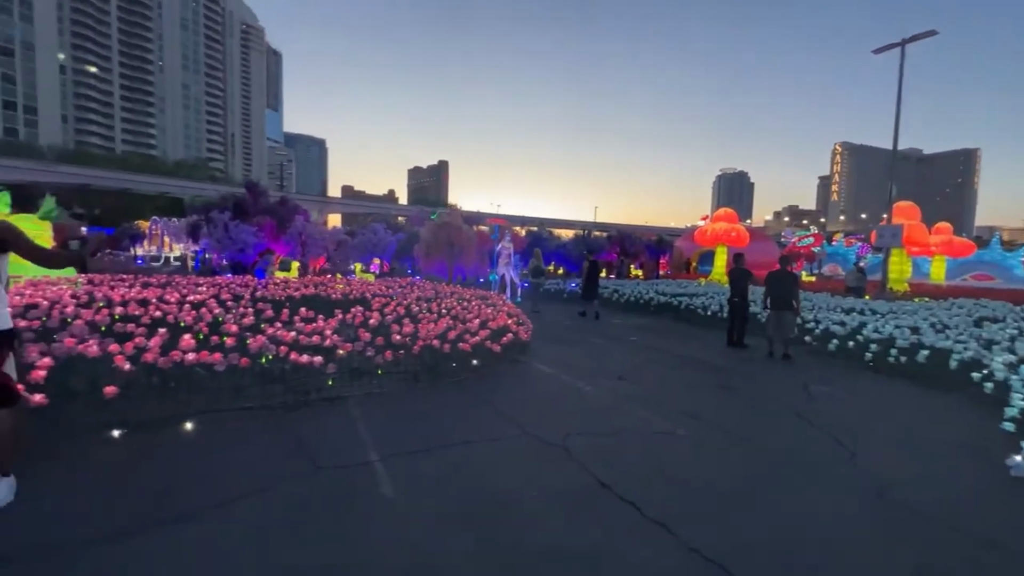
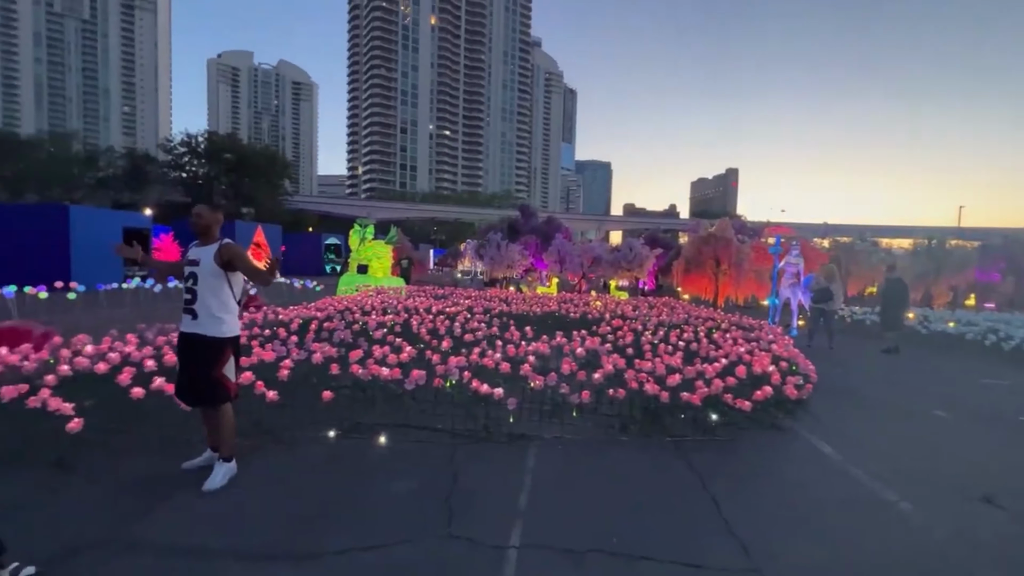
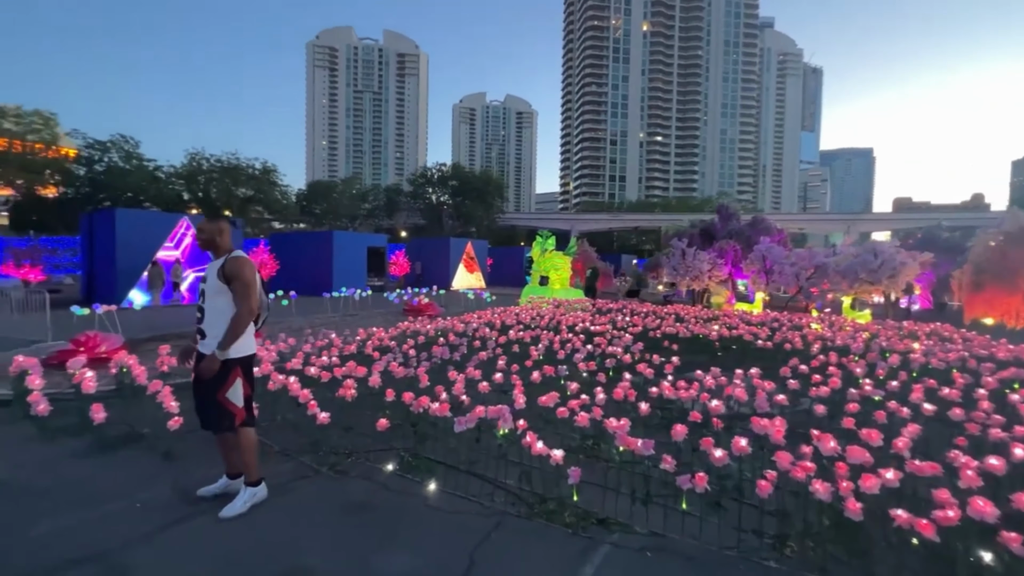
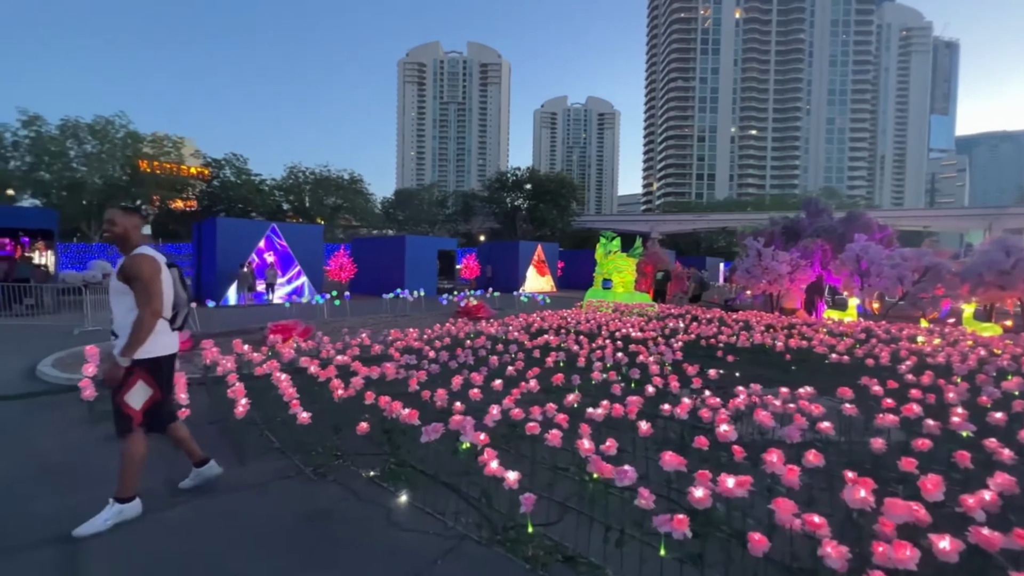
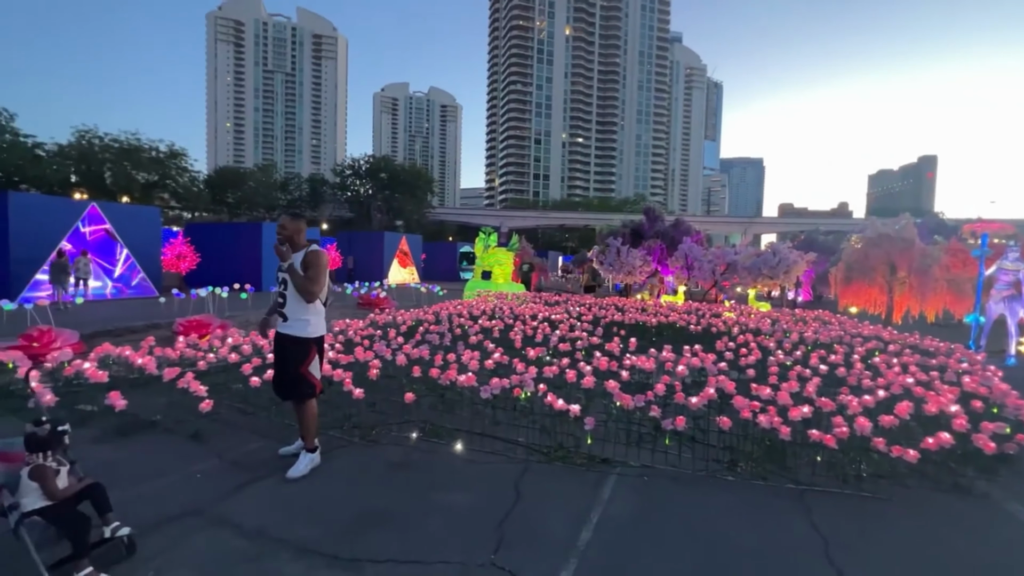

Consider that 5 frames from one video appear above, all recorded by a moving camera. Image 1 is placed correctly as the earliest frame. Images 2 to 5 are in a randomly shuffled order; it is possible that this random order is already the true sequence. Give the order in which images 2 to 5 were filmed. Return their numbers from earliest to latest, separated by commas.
2, 5, 3, 4
